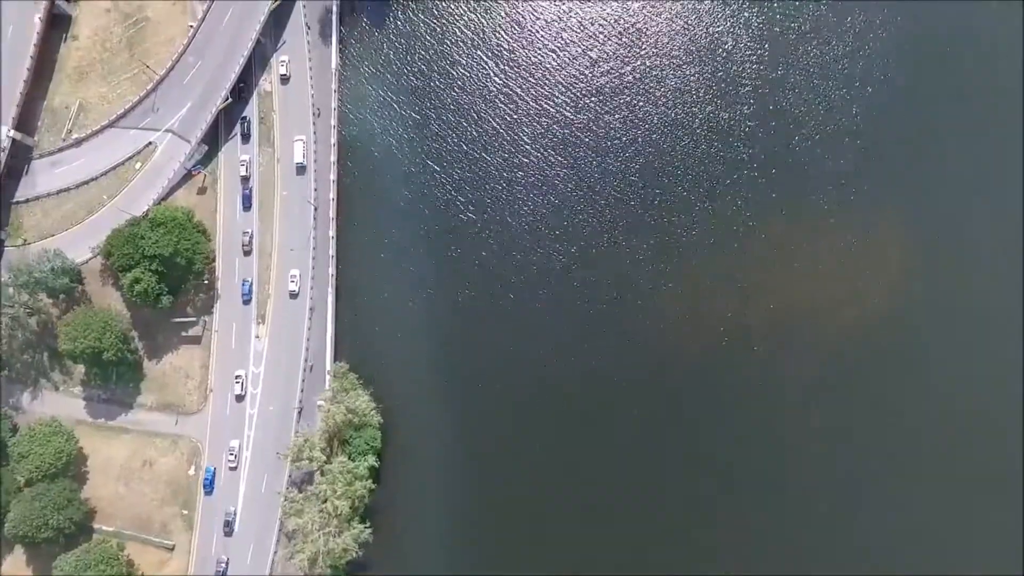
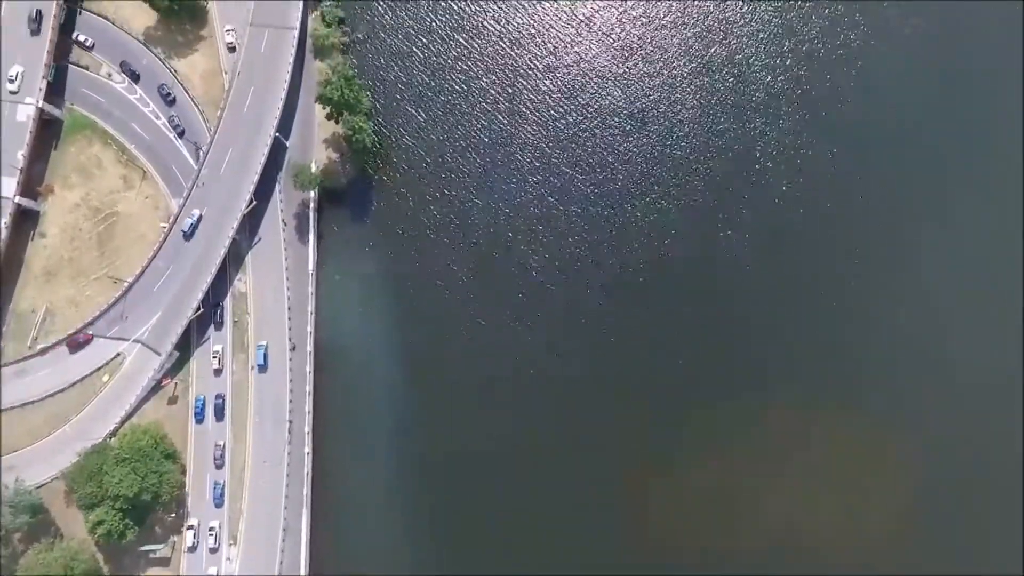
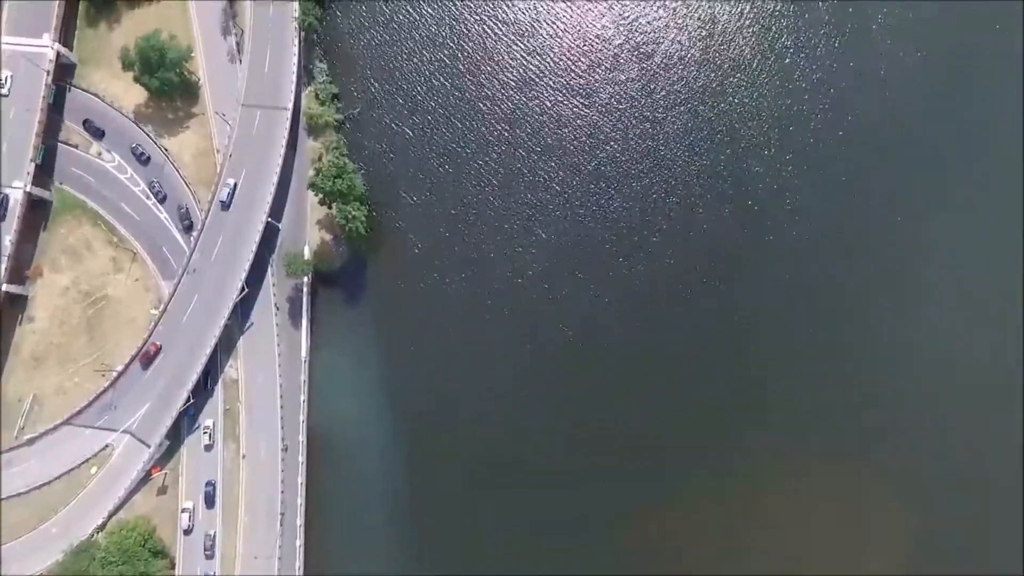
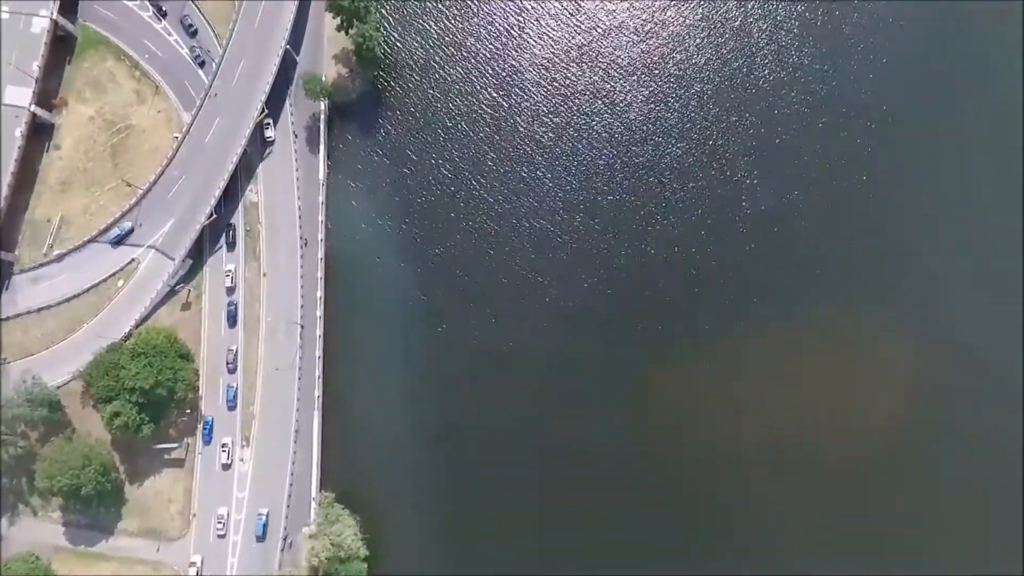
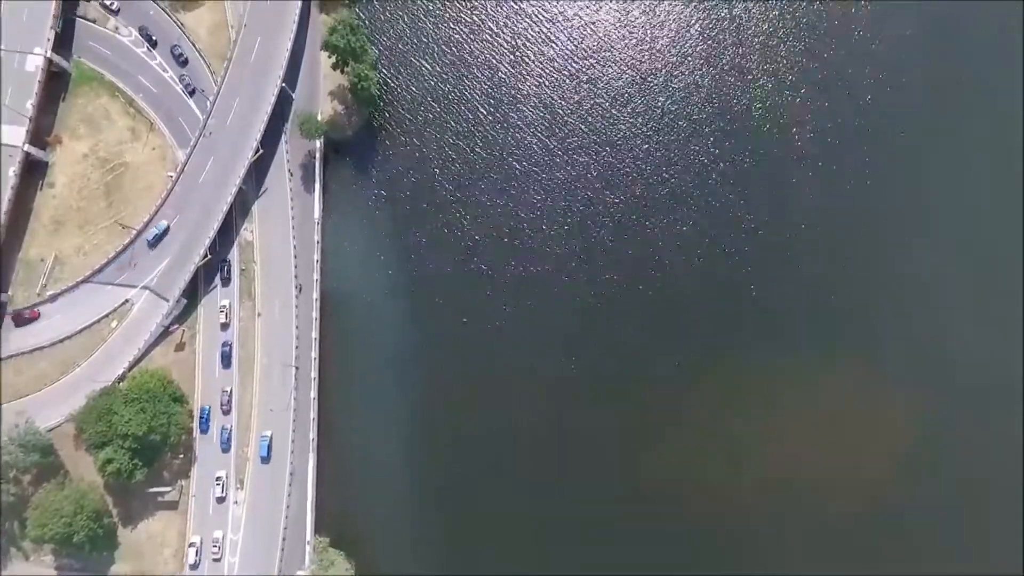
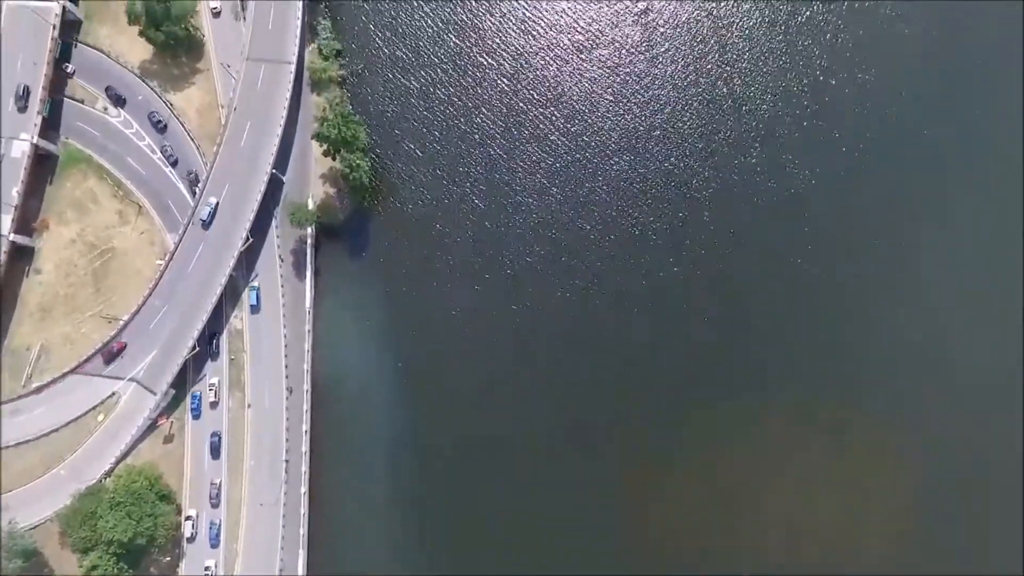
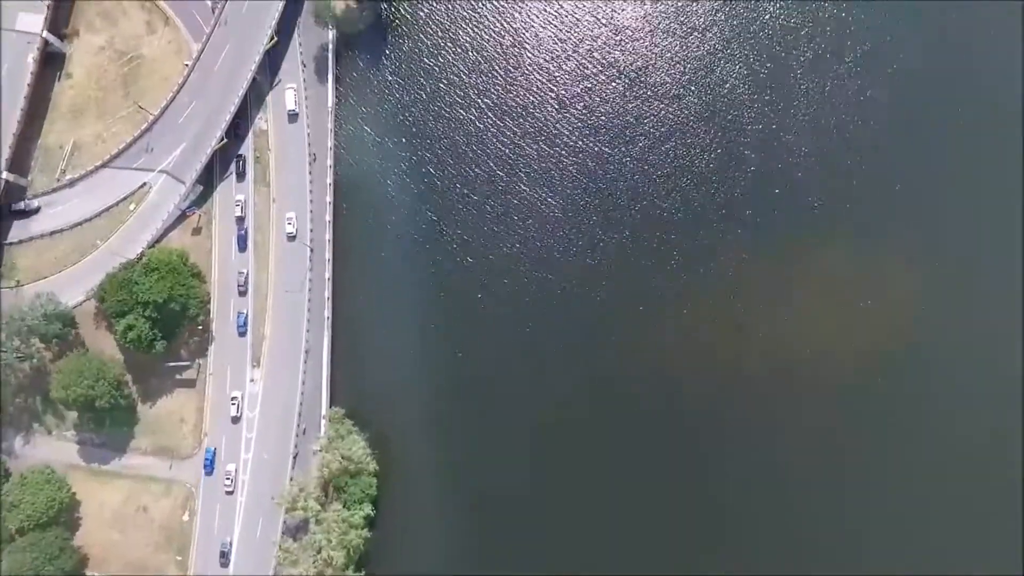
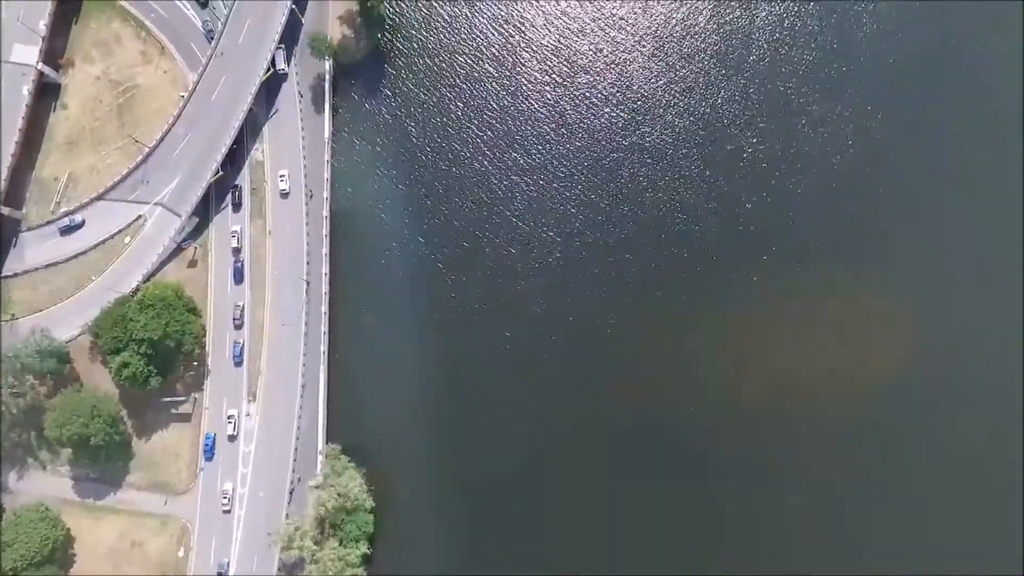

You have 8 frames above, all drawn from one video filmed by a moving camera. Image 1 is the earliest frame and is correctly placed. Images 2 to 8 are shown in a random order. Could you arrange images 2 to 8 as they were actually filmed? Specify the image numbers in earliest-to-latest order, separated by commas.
7, 8, 4, 5, 2, 6, 3
